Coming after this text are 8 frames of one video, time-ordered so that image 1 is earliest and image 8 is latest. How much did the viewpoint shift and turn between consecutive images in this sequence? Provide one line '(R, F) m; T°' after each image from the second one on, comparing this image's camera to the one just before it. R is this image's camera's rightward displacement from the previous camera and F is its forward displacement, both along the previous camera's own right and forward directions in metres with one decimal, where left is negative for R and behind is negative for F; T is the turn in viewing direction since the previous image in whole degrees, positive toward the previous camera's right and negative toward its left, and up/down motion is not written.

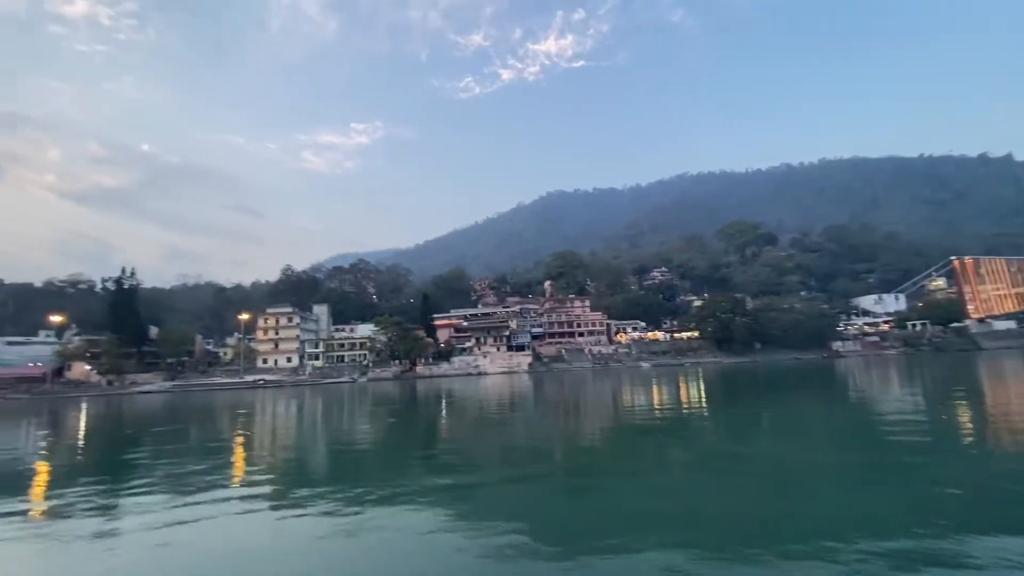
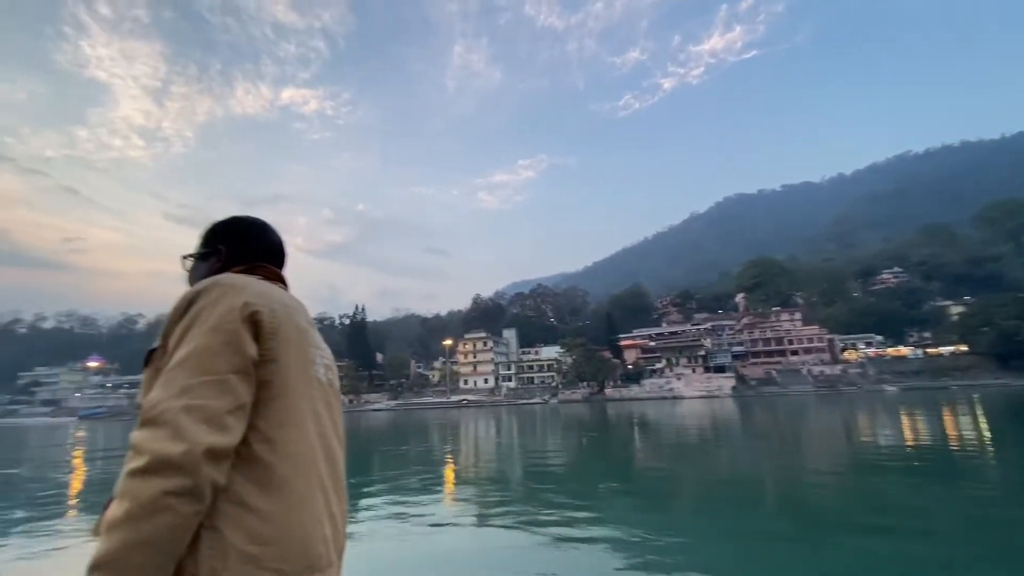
(-1.6, +0.4) m; -20°
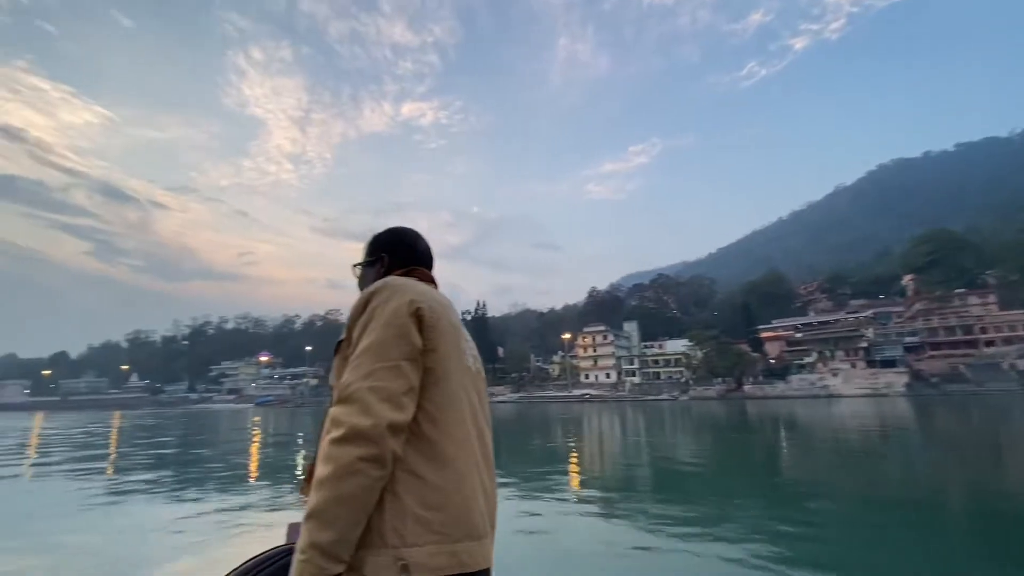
(-0.6, +0.3) m; -14°
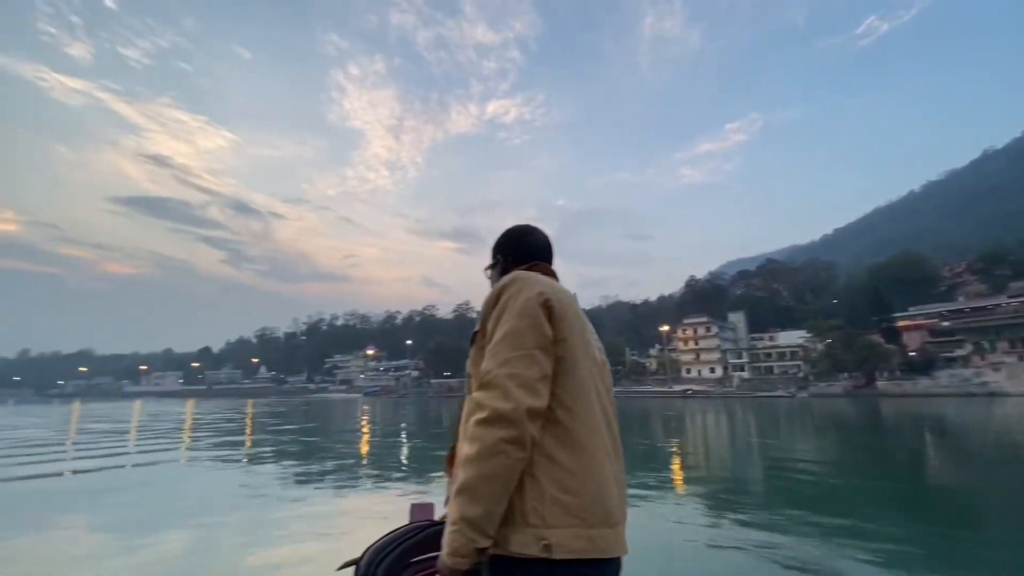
(-0.5, -0.1) m; -11°
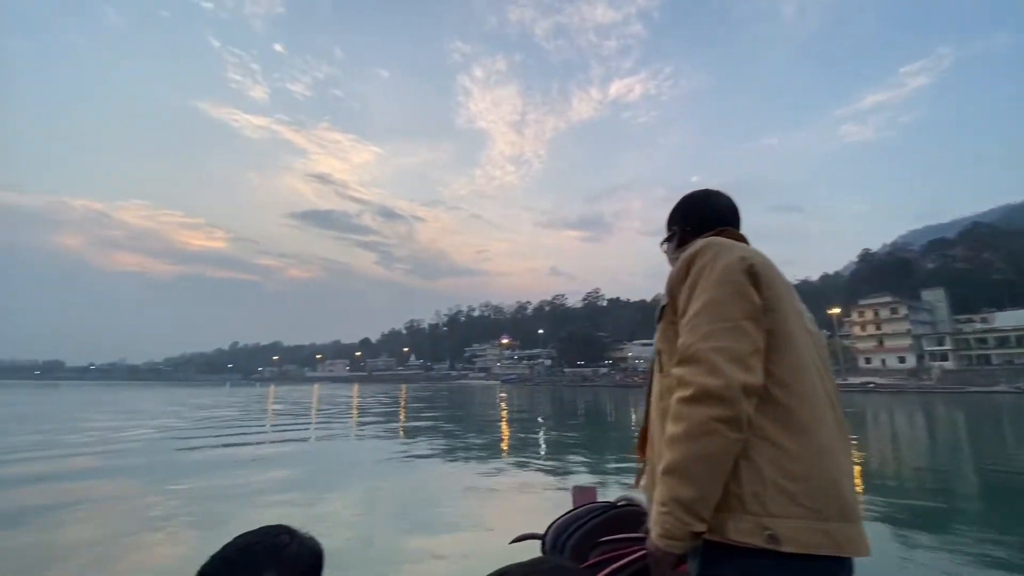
(-0.8, +0.1) m; -15°
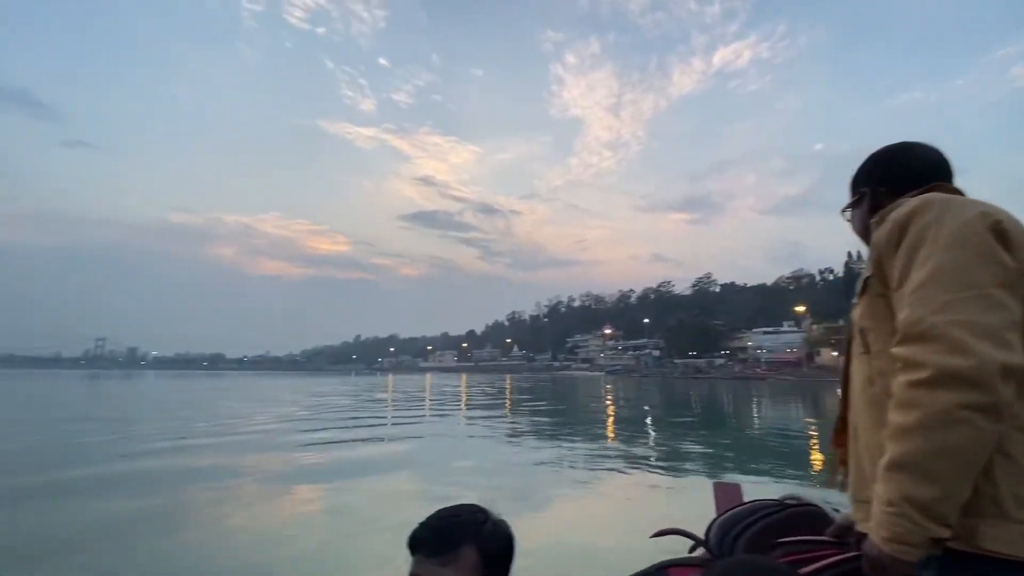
(-0.9, +0.1) m; -12°
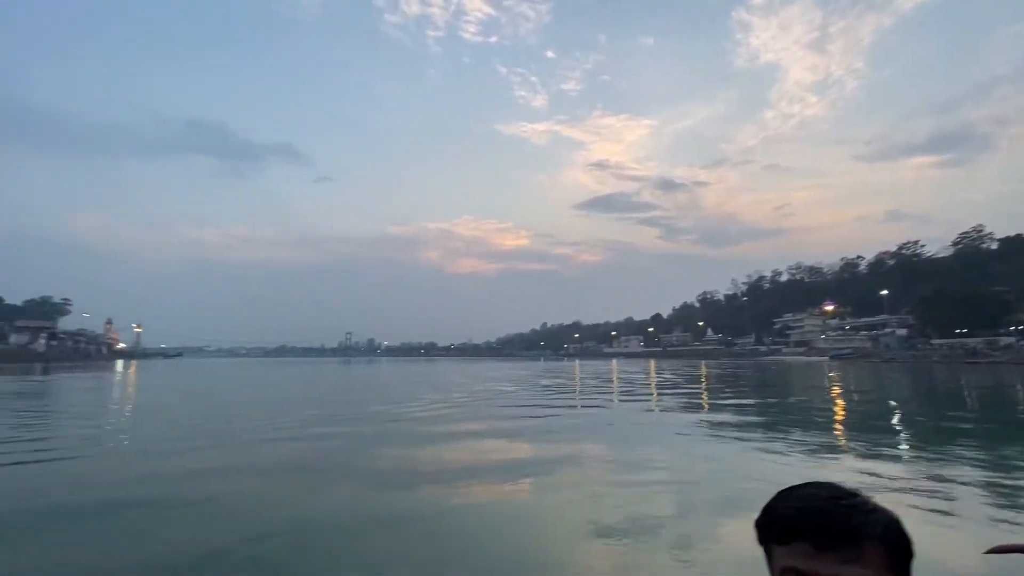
(-0.6, +1.6) m; -22°
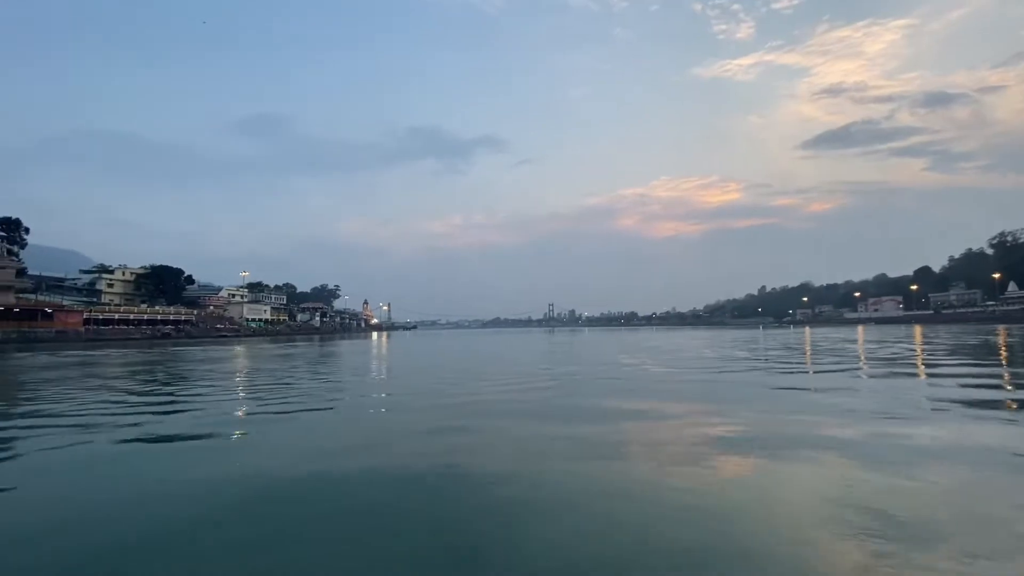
(+0.5, +2.7) m; -24°
